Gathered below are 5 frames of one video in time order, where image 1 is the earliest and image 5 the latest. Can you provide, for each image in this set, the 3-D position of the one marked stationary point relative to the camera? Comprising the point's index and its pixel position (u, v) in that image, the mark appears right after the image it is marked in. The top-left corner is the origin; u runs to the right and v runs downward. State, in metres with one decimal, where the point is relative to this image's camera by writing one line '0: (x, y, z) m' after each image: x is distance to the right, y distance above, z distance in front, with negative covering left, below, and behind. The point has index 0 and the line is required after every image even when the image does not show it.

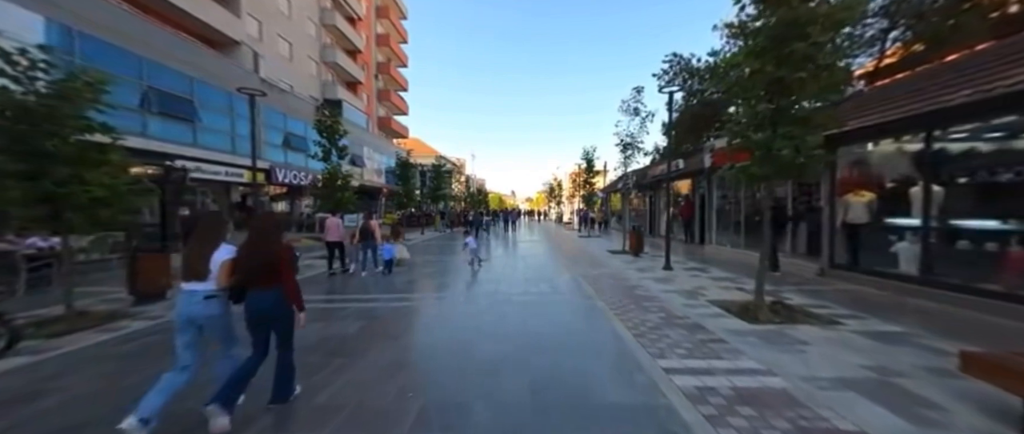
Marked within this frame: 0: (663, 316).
0: (+3.2, -2.1, +6.8) m
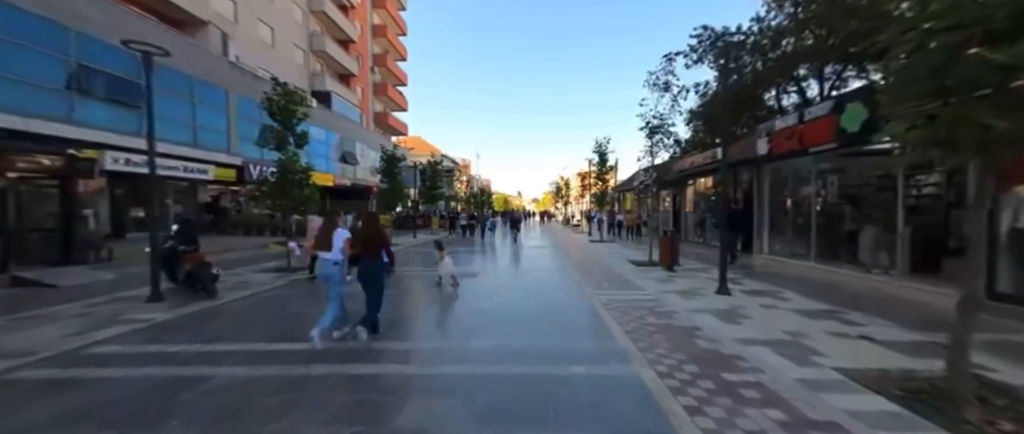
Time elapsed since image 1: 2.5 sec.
0: (+2.9, -2.1, +3.5) m
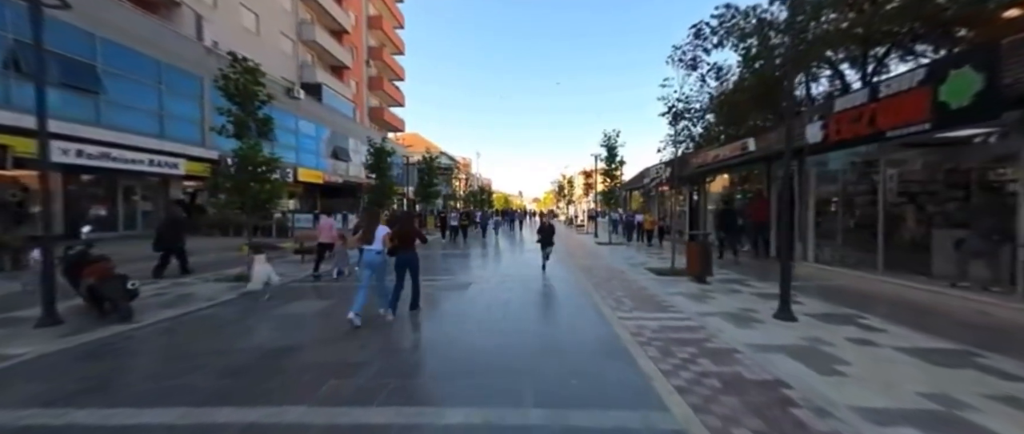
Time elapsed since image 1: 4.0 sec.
0: (+2.8, -2.2, +1.5) m
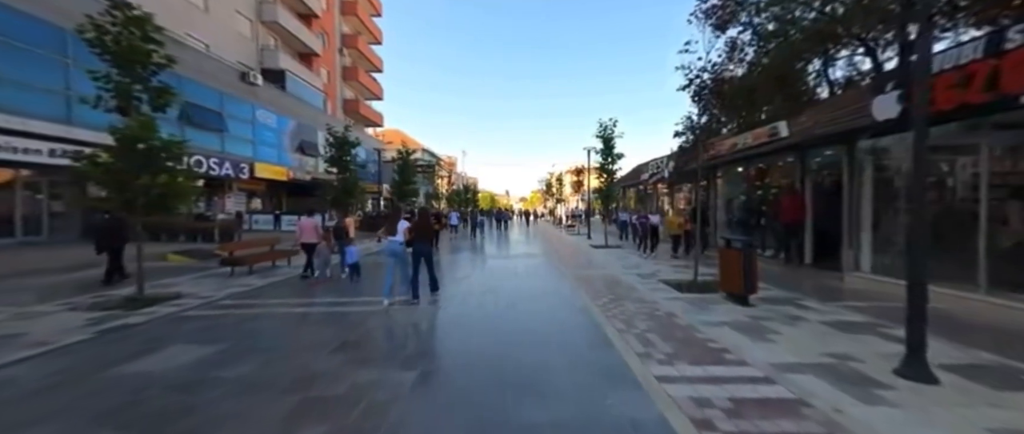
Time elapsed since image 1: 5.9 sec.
0: (+2.7, -2.2, -0.9) m
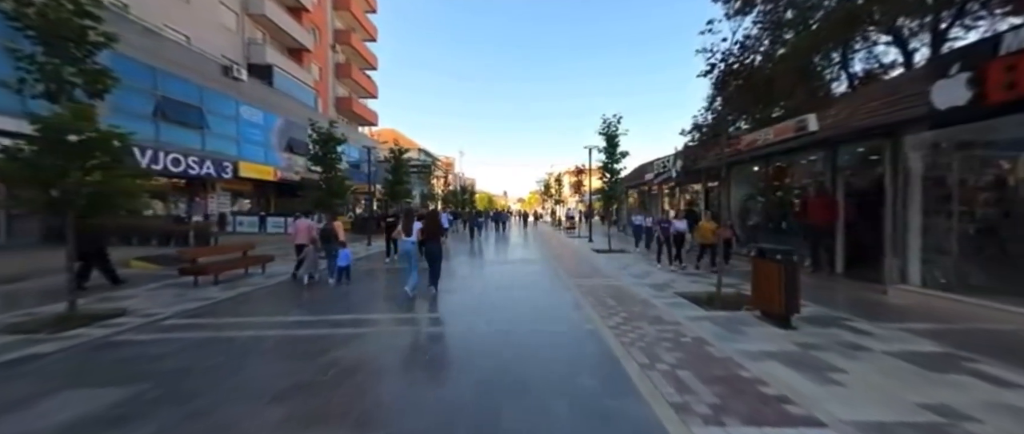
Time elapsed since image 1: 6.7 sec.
0: (+2.7, -2.3, -2.0) m
